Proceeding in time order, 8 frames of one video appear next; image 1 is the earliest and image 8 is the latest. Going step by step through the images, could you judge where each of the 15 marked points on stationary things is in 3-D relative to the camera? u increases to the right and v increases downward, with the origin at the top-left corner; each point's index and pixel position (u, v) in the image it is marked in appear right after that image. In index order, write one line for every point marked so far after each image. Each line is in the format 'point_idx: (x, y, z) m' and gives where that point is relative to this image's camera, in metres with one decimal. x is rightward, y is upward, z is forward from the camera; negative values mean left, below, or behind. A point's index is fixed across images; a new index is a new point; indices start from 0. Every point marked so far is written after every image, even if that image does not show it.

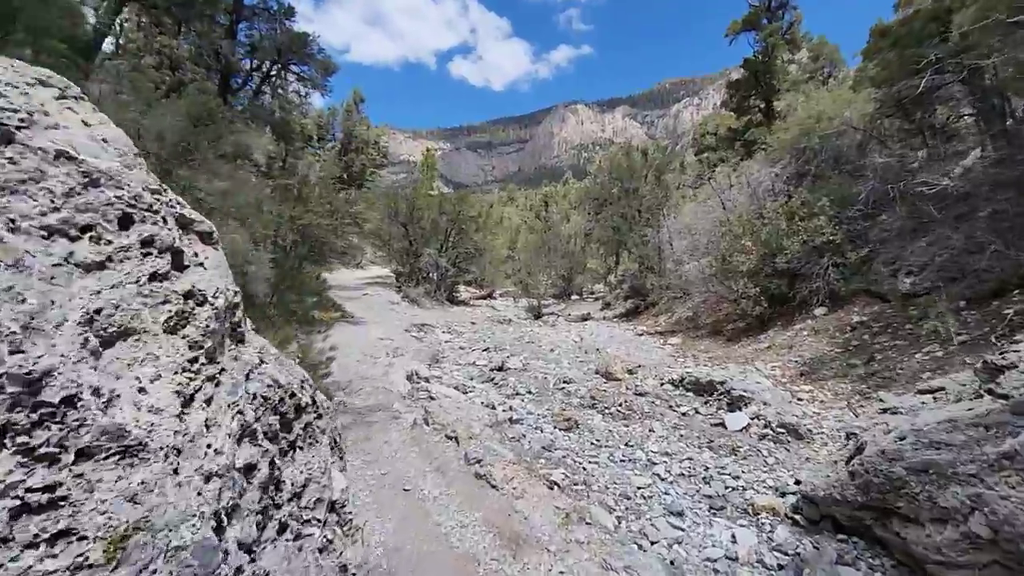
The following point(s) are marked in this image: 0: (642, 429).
0: (+1.6, -1.8, +6.7) m
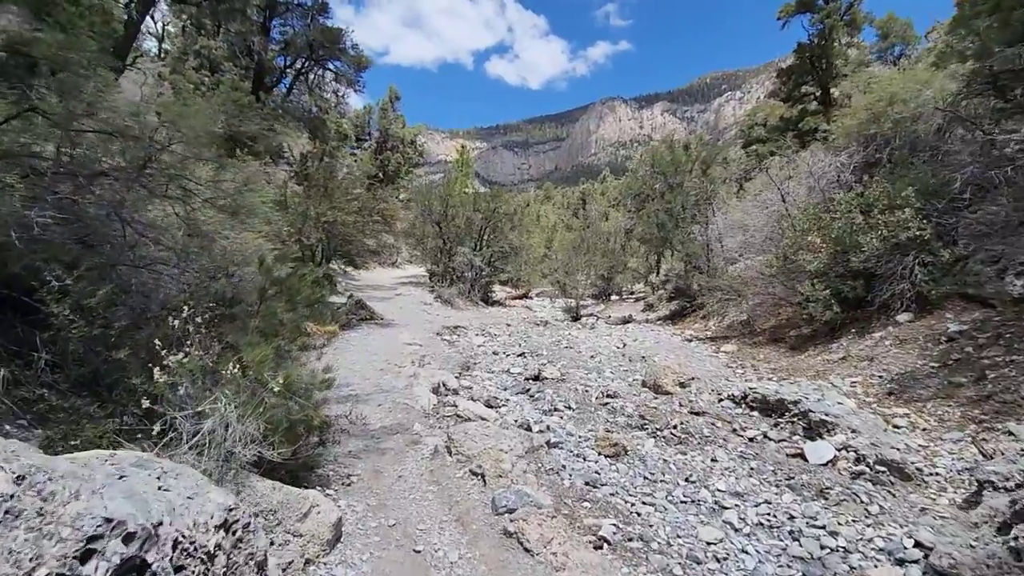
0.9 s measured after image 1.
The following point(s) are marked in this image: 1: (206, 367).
0: (+2.0, -1.8, +5.6) m
1: (-2.2, -0.6, +3.8) m
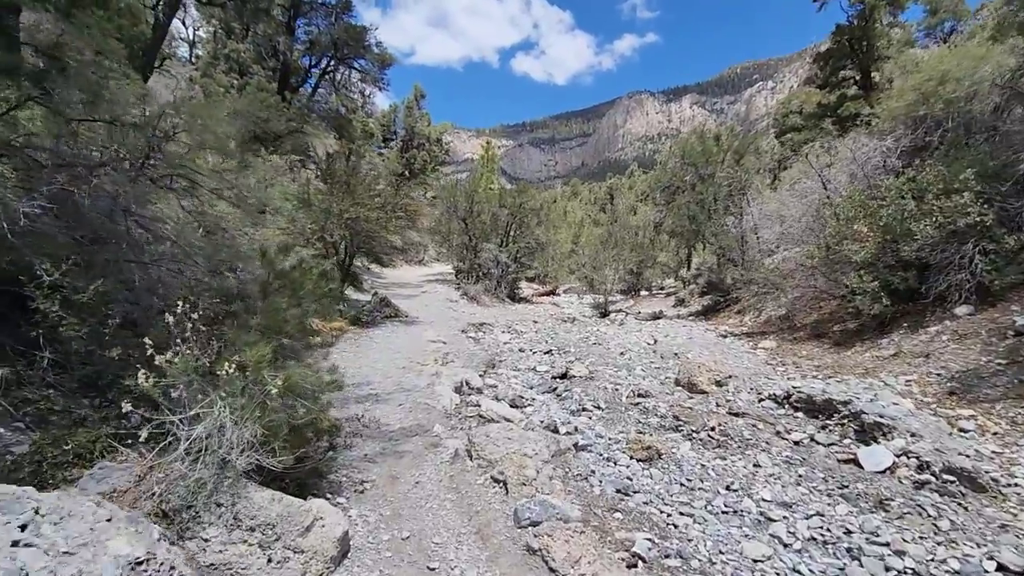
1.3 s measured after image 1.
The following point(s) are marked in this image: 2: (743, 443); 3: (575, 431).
0: (+2.3, -1.7, +5.2) m
1: (-2.1, -0.5, +3.6) m
2: (+2.5, -1.7, +5.7) m
3: (+0.7, -1.6, +6.0) m
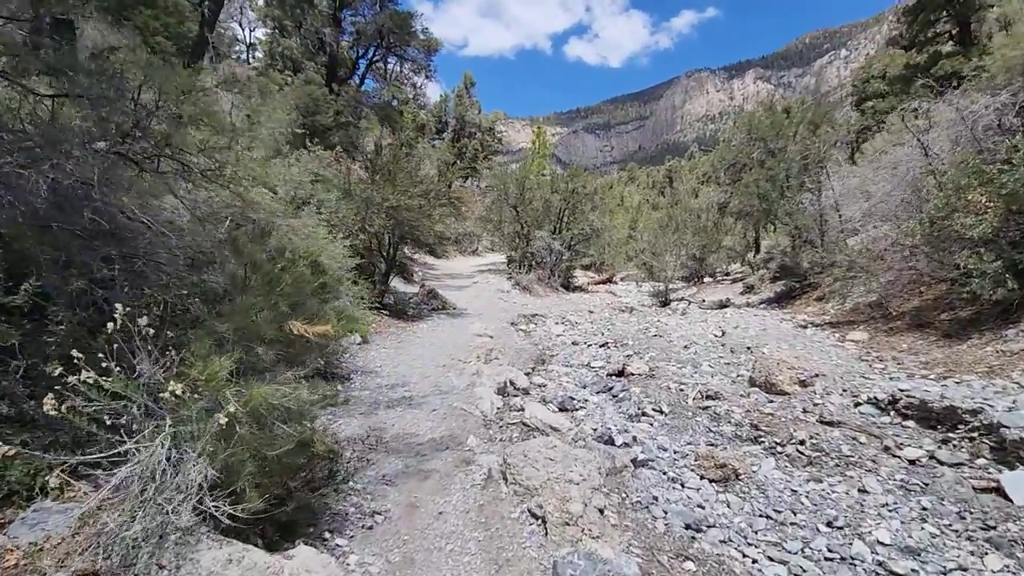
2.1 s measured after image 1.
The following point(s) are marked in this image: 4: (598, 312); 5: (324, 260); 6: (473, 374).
0: (+2.7, -1.6, +4.2) m
1: (-1.9, -0.5, +3.0) m
2: (+2.9, -1.5, +4.7) m
3: (+1.2, -1.5, +5.1) m
4: (+2.7, -0.8, +16.4) m
5: (-2.7, +0.4, +7.7) m
6: (-0.5, -1.1, +6.8) m
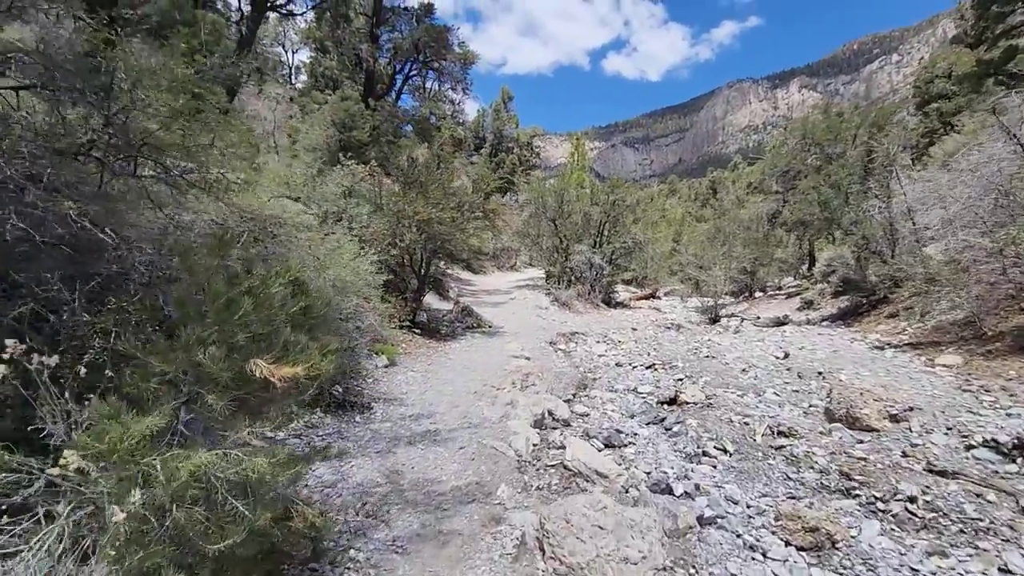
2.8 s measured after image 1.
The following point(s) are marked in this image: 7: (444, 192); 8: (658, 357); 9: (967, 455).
0: (+2.9, -1.7, +3.2) m
1: (-1.7, -0.6, +2.4) m
2: (+3.2, -1.7, +3.7) m
3: (+1.5, -1.7, +4.3) m
4: (+3.8, -1.2, +15.4) m
5: (-2.2, +0.2, +7.2) m
6: (-0.1, -1.3, +6.1) m
7: (-1.4, +2.0, +11.2) m
8: (+3.1, -1.5, +11.3) m
9: (+4.1, -1.5, +4.8) m
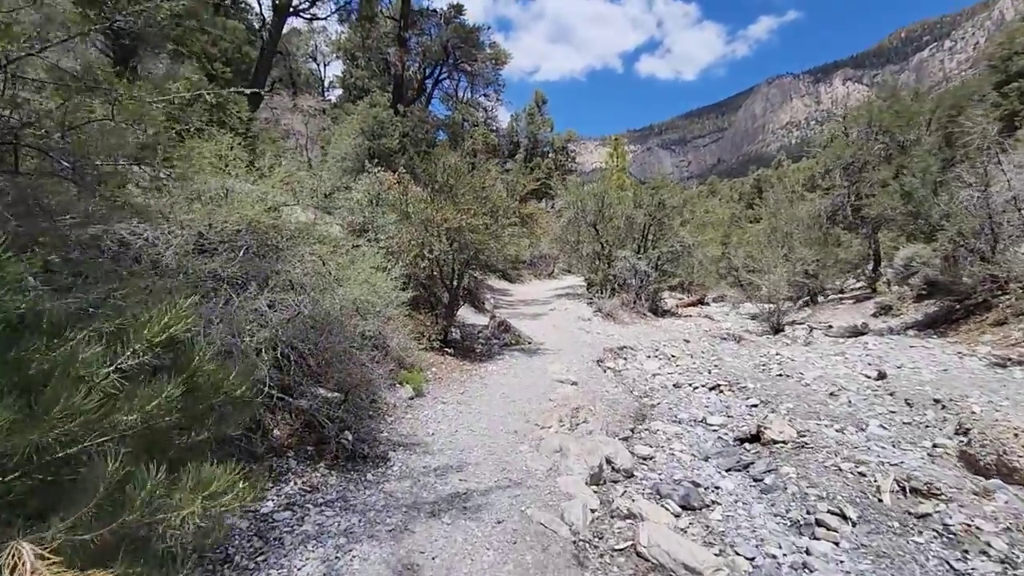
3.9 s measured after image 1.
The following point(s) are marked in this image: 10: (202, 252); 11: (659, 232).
0: (+3.2, -1.8, +1.9) m
1: (-1.5, -0.8, +1.4) m
2: (+3.5, -1.7, +2.3) m
3: (+1.8, -1.8, +3.0) m
4: (+4.9, -1.5, +14.0) m
5: (-1.7, -0.1, +6.2) m
6: (+0.4, -1.5, +4.9) m
7: (-0.7, +1.8, +10.1) m
8: (+4.0, -1.7, +10.0) m
9: (+4.5, -1.6, +3.3) m
10: (-2.8, +0.4, +4.9) m
11: (+5.5, +2.1, +19.8) m
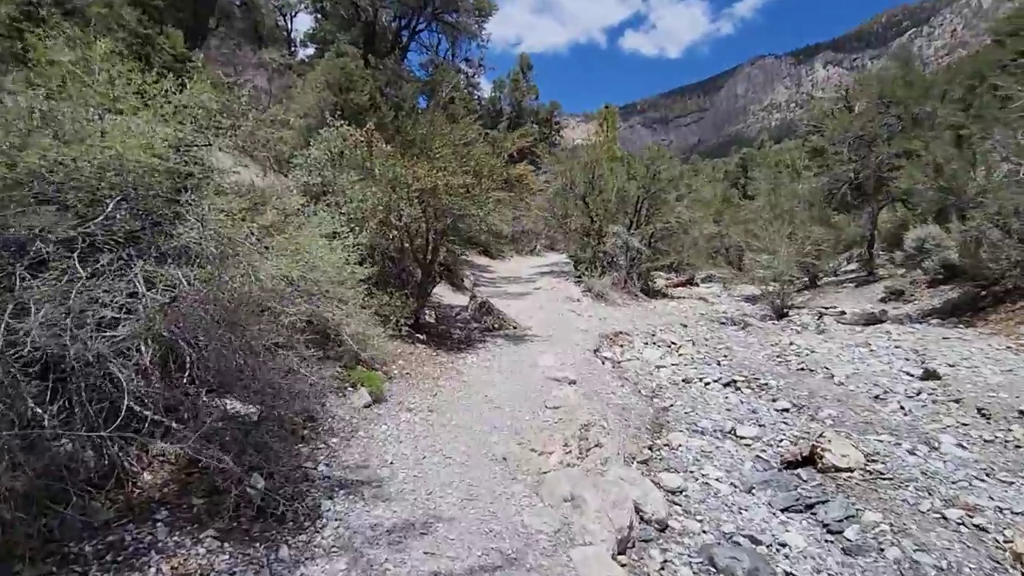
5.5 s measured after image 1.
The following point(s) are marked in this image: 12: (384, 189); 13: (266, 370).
0: (+3.2, -1.8, +0.6) m
1: (-1.4, -0.8, -0.1) m
2: (+3.5, -1.8, +1.0) m
3: (+1.8, -1.7, +1.6) m
4: (+4.5, -1.0, +12.7) m
5: (-1.8, +0.2, +4.6) m
6: (+0.3, -1.4, +3.5) m
7: (-0.9, +2.2, +8.5) m
8: (+3.7, -1.3, +8.7) m
9: (+4.5, -1.5, +2.0) m
10: (-2.9, +0.6, +3.2) m
11: (+4.9, +2.9, +18.4) m
12: (-1.9, +1.5, +7.9) m
13: (-1.7, -0.6, +3.8) m
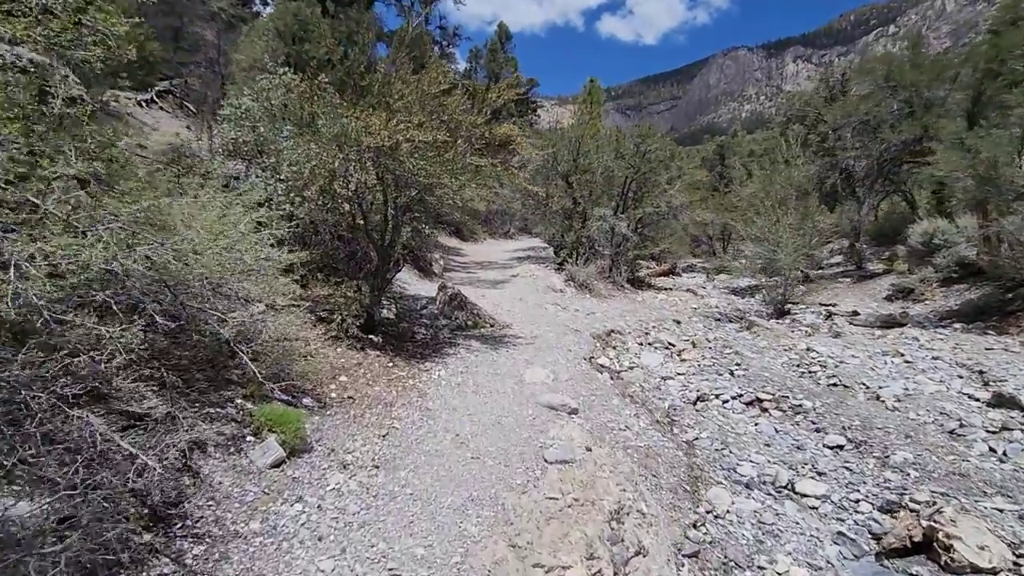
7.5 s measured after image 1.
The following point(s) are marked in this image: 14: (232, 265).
0: (+3.4, -2.1, -0.8) m
1: (-1.2, -0.9, -1.9) m
2: (+3.6, -2.0, -0.4) m
3: (+1.9, -1.9, +0.1) m
4: (+3.9, -0.8, +11.3) m
5: (-1.8, +0.2, +2.8) m
6: (+0.3, -1.4, +1.9) m
7: (-1.1, +2.3, +6.7) m
8: (+3.4, -1.3, +7.2) m
9: (+4.5, -1.8, +0.7) m
10: (-2.8, +0.5, +1.3) m
11: (+4.2, +3.2, +16.9) m
12: (-2.1, +1.6, +6.0) m
13: (-1.8, -0.6, +2.0) m
14: (-1.8, +0.1, +3.5) m
